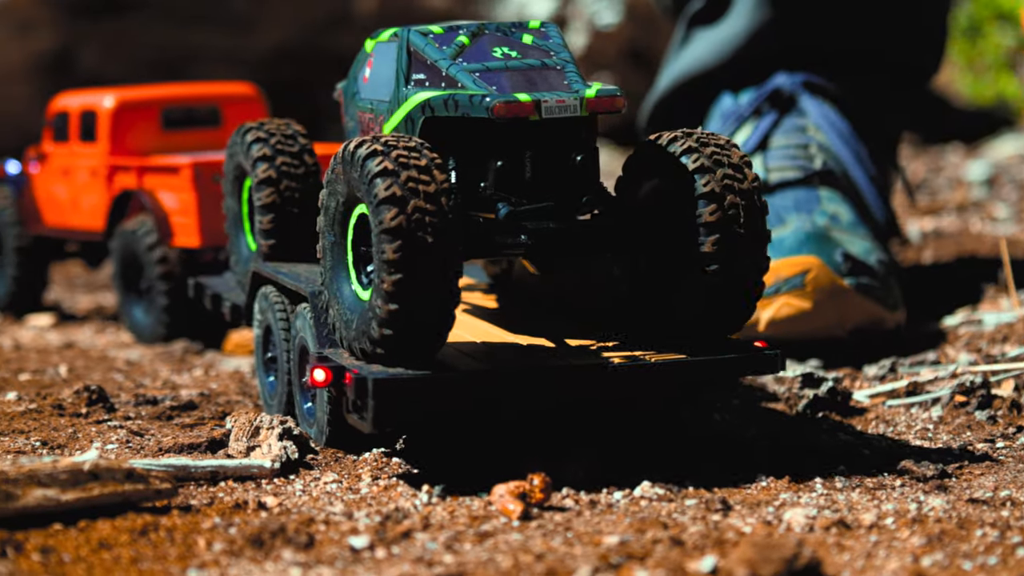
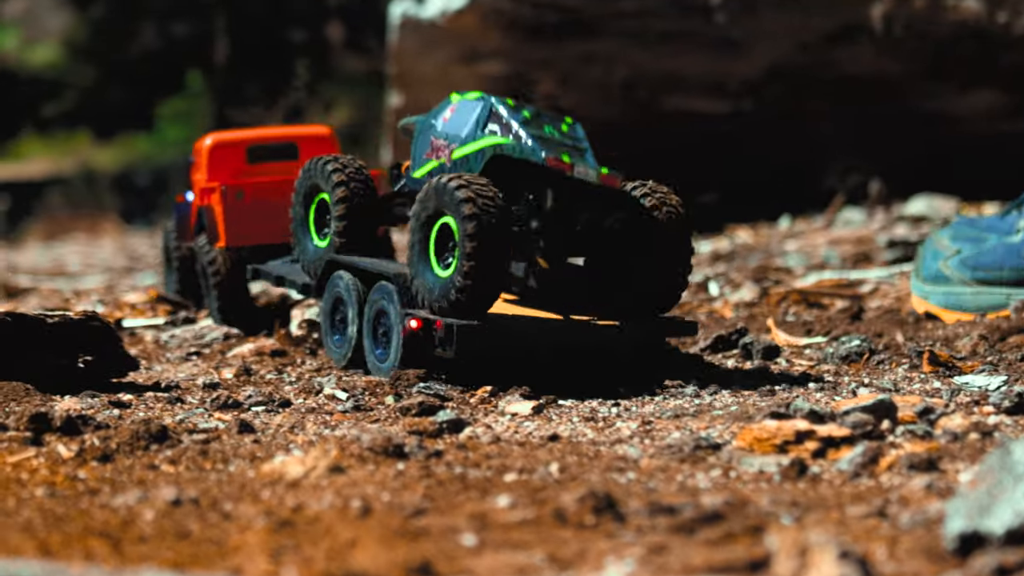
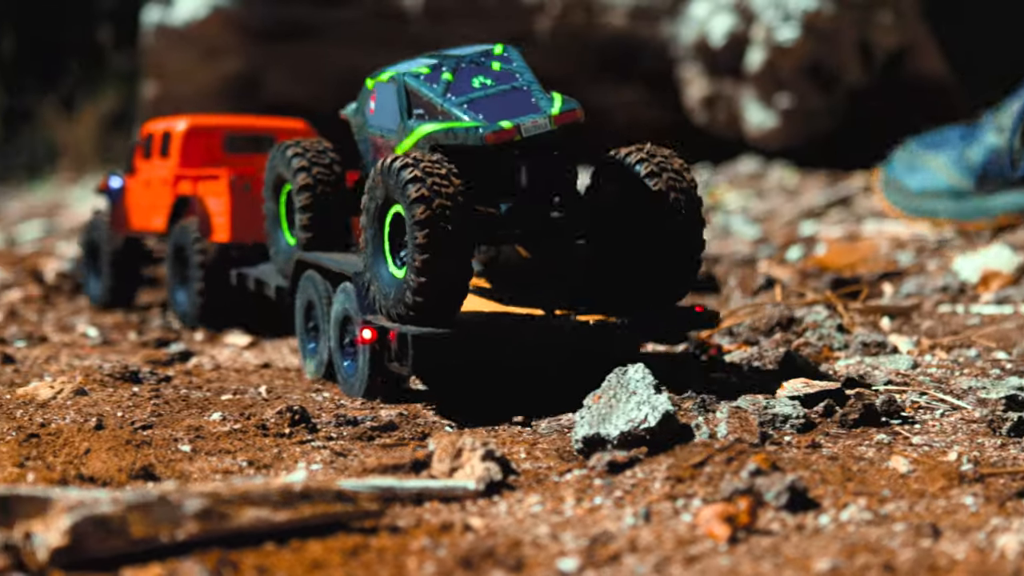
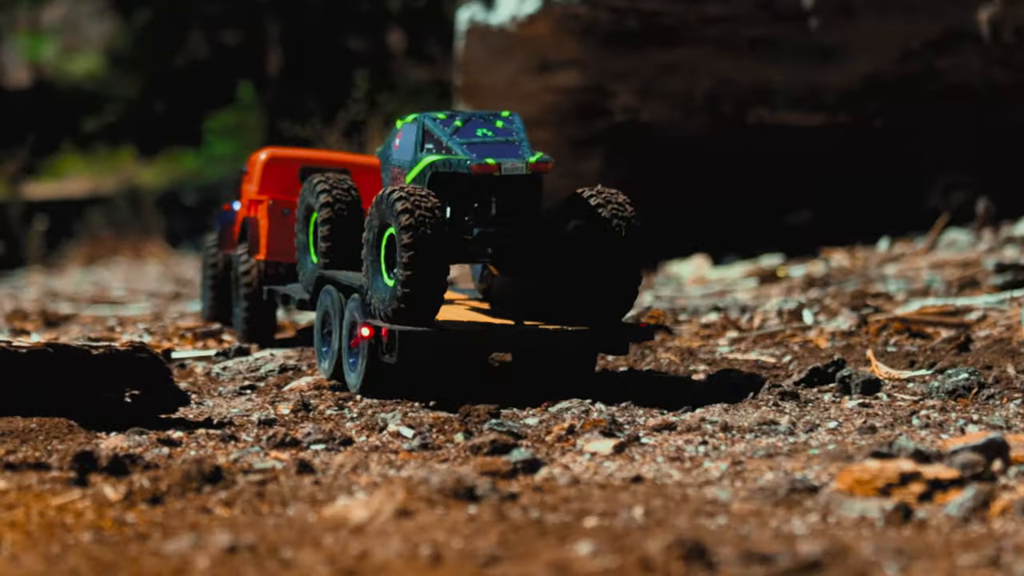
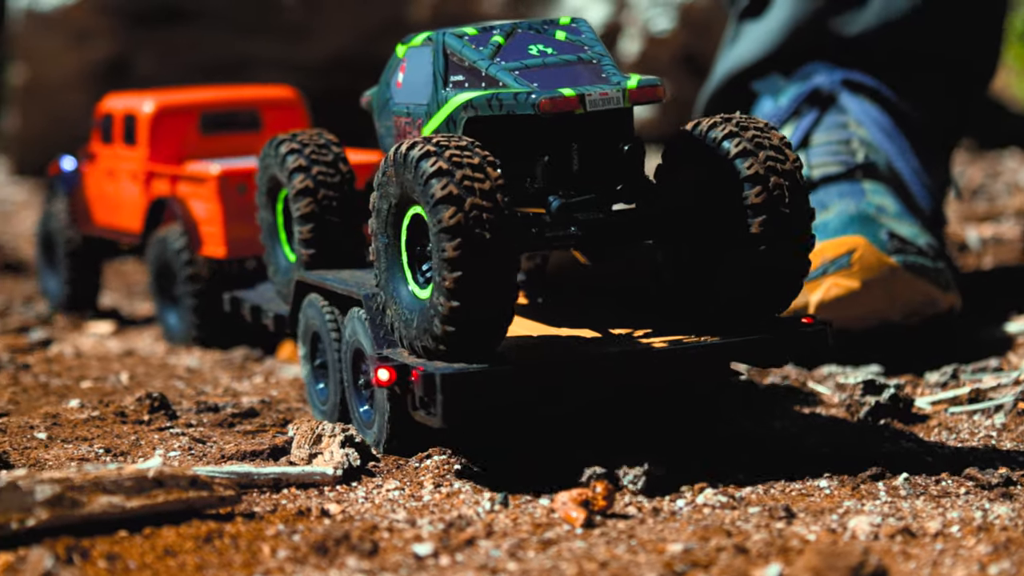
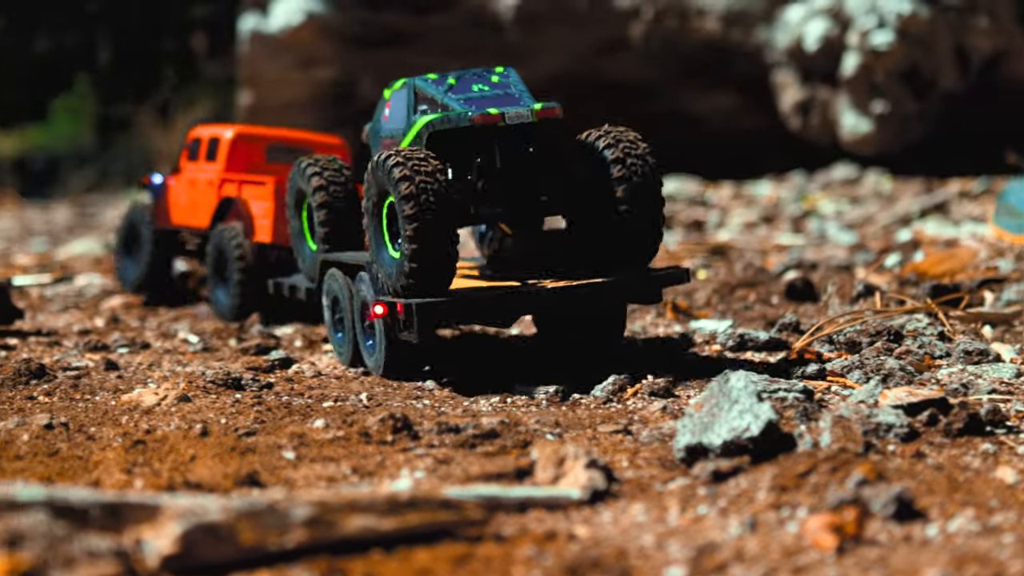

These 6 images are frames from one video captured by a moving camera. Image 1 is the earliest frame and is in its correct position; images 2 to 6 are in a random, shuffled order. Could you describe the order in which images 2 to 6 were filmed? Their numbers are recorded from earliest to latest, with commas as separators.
5, 3, 6, 2, 4
